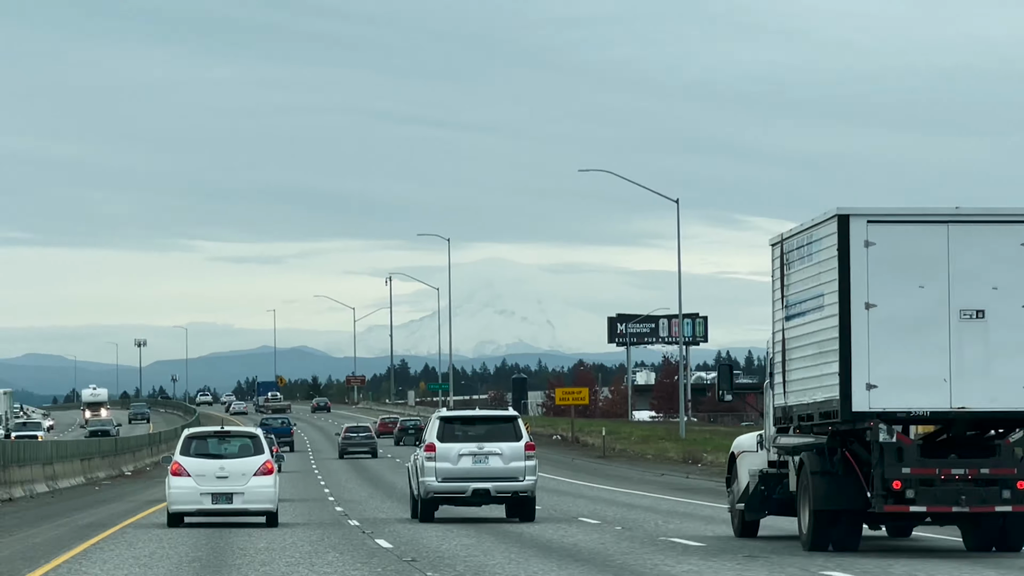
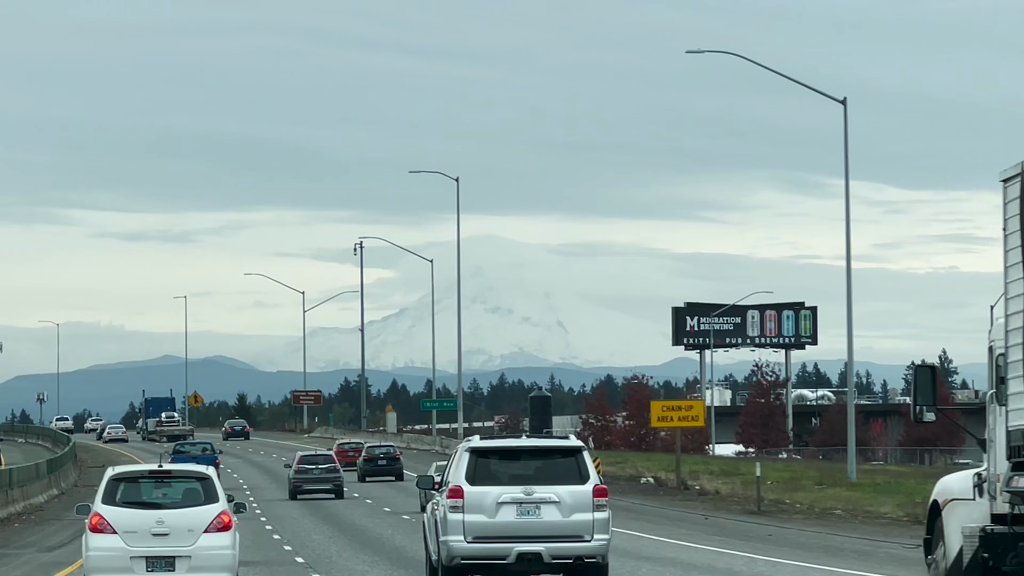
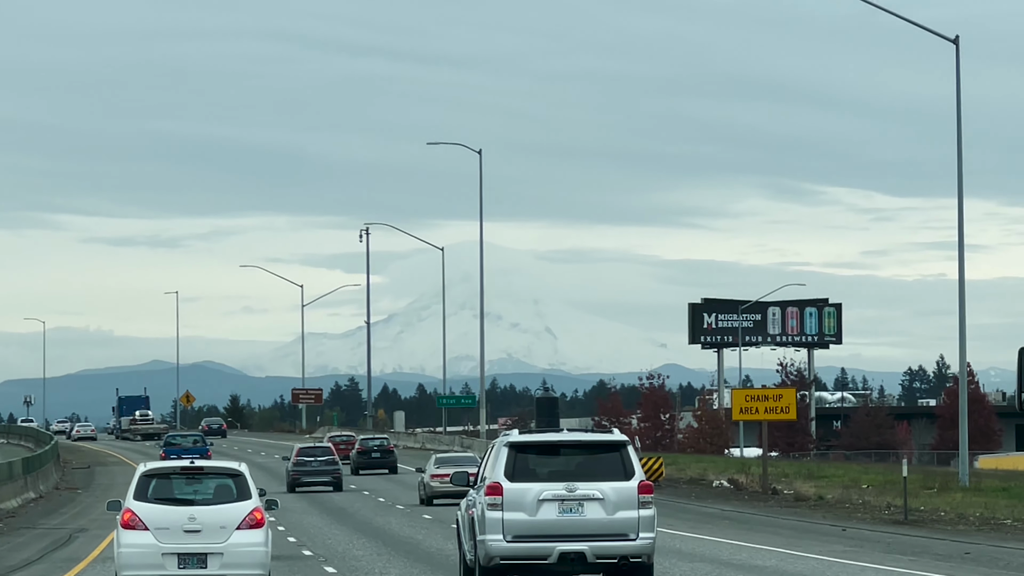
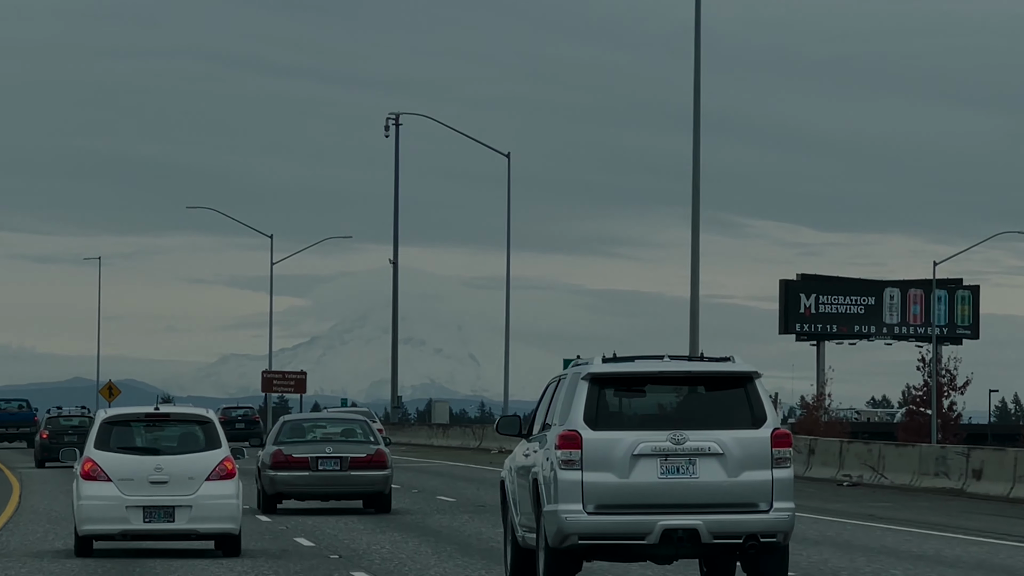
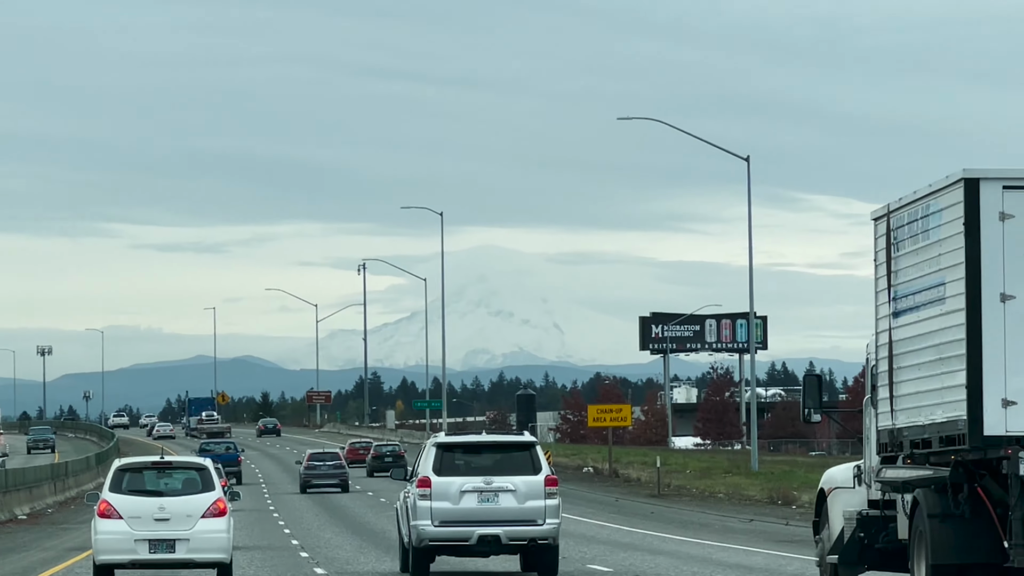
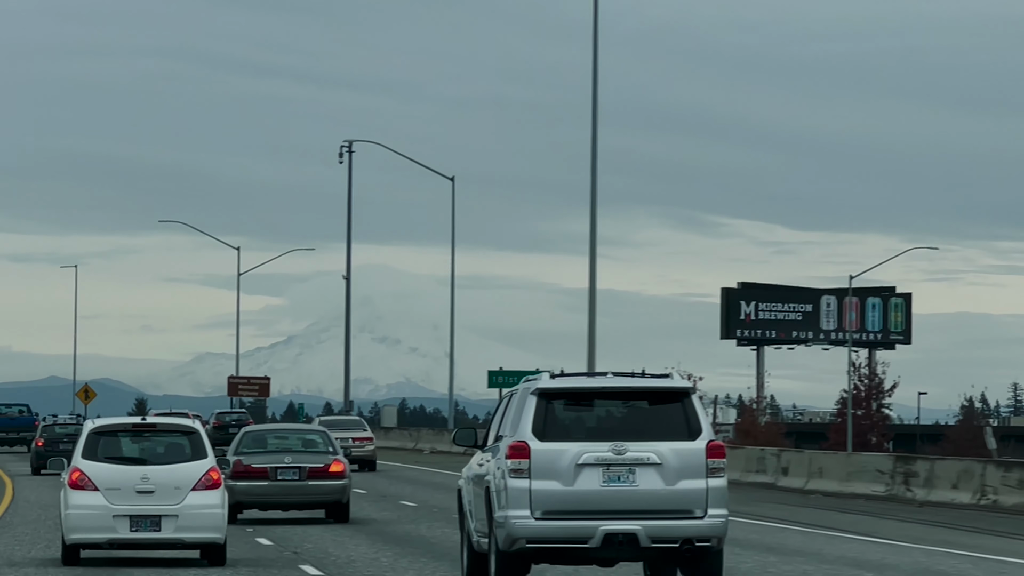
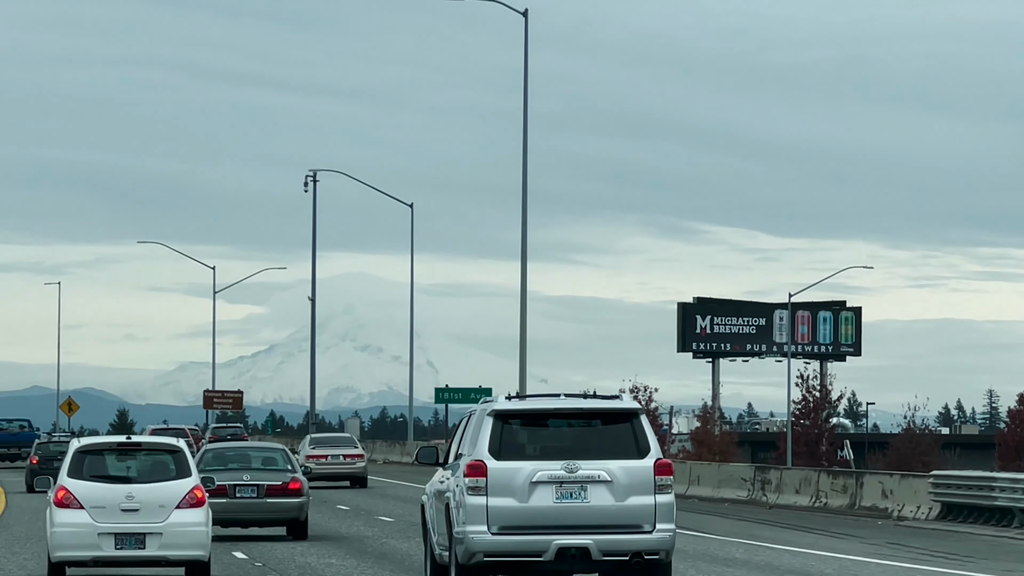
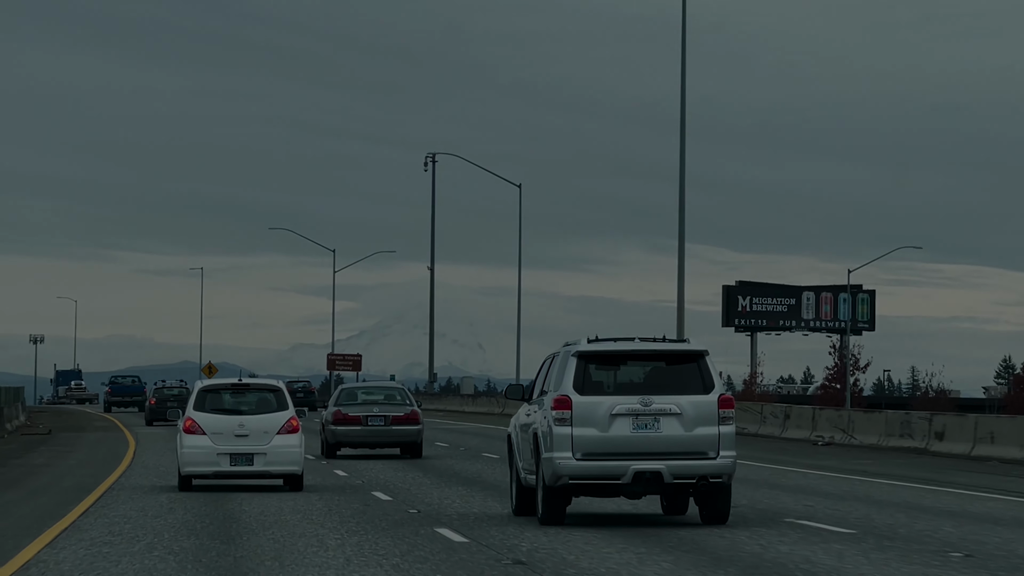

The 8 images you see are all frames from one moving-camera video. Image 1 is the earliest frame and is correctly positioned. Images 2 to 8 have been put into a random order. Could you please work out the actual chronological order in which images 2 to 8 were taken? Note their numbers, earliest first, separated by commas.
5, 2, 3, 7, 6, 4, 8
